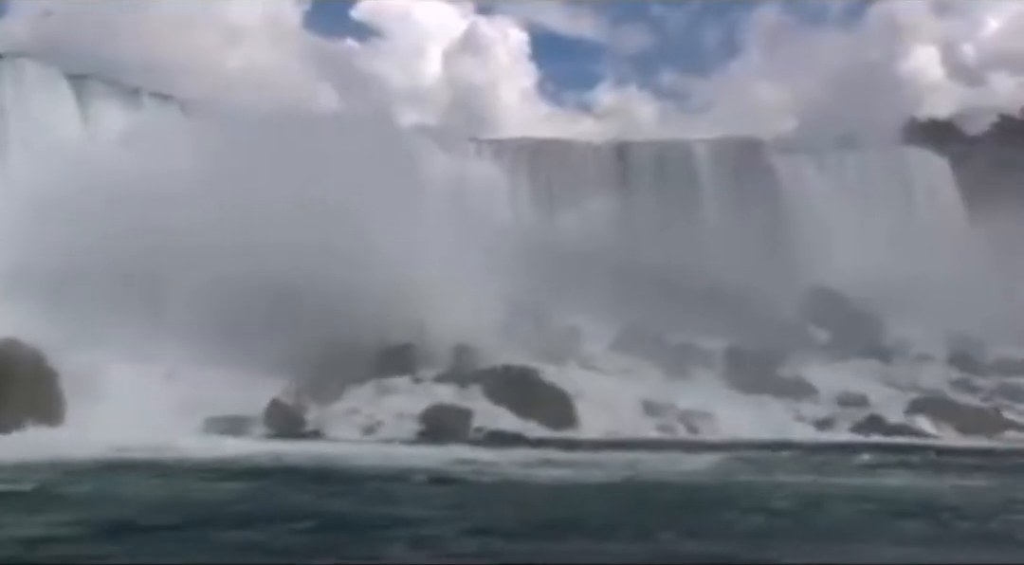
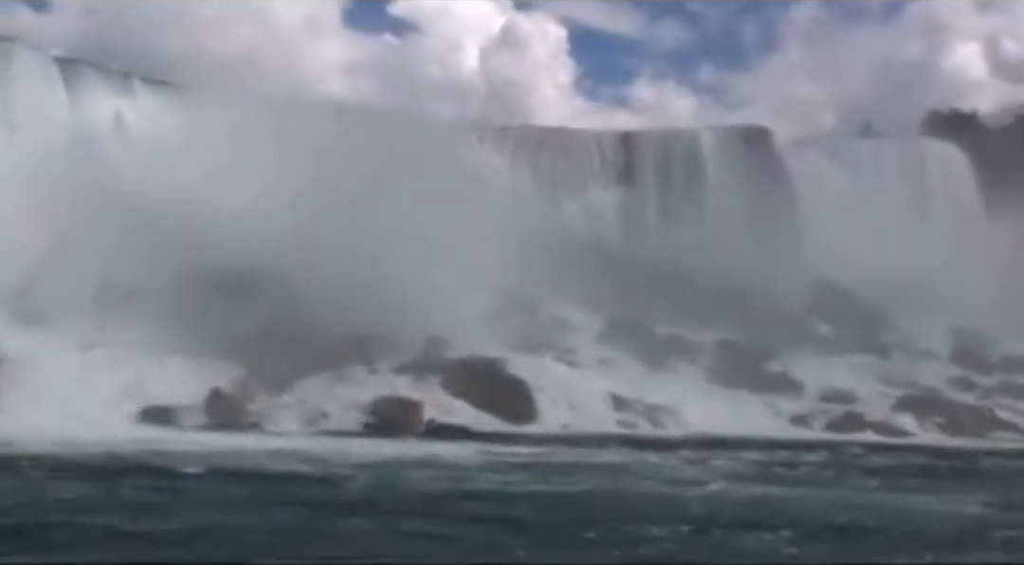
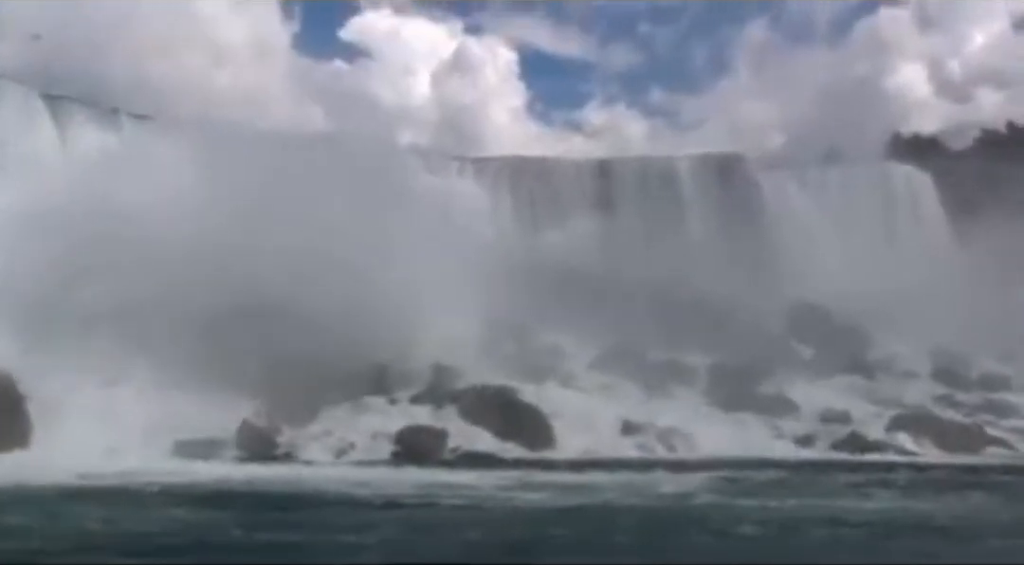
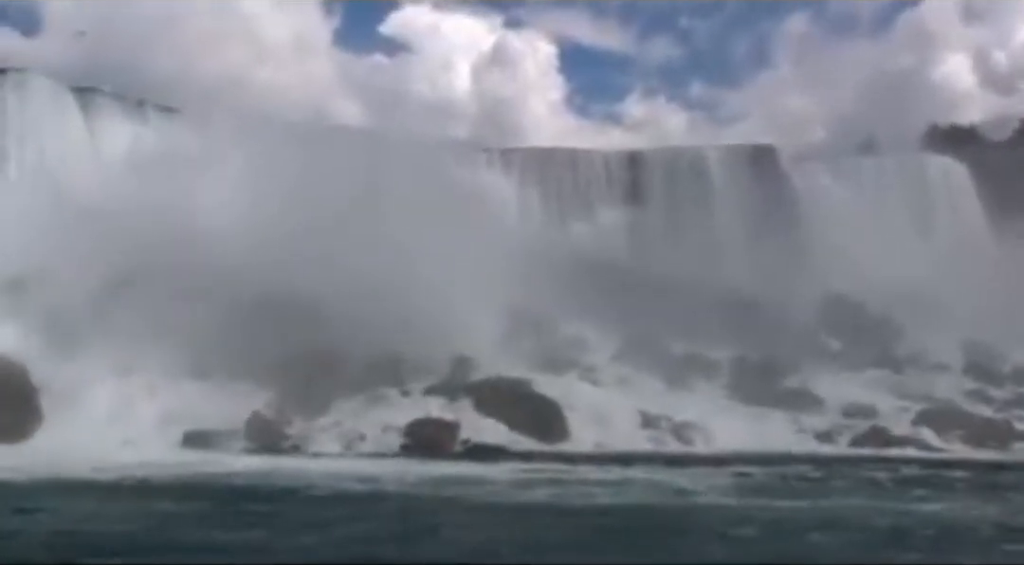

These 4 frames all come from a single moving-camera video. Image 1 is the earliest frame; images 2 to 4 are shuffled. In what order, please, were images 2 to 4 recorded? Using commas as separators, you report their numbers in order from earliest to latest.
3, 4, 2
